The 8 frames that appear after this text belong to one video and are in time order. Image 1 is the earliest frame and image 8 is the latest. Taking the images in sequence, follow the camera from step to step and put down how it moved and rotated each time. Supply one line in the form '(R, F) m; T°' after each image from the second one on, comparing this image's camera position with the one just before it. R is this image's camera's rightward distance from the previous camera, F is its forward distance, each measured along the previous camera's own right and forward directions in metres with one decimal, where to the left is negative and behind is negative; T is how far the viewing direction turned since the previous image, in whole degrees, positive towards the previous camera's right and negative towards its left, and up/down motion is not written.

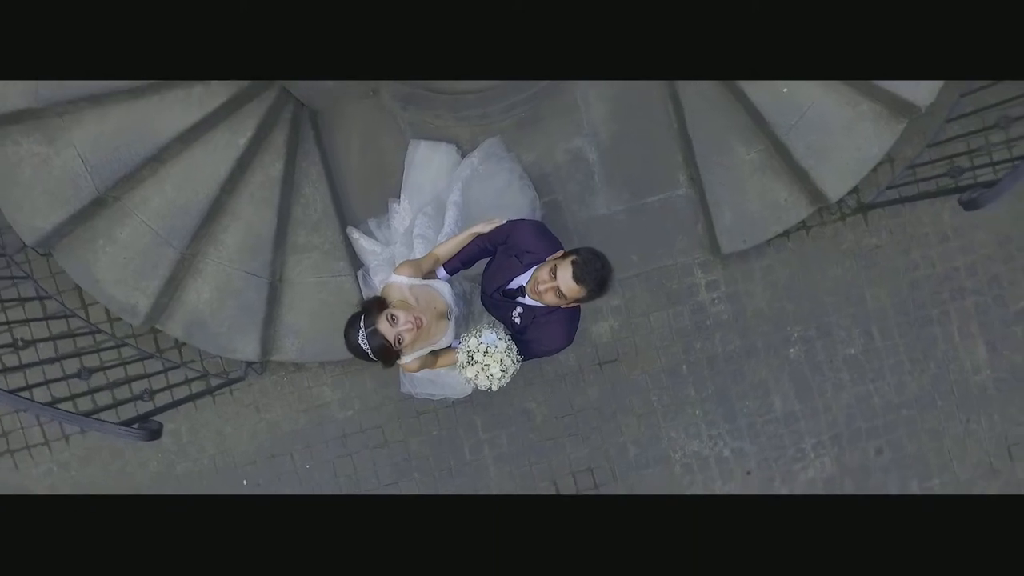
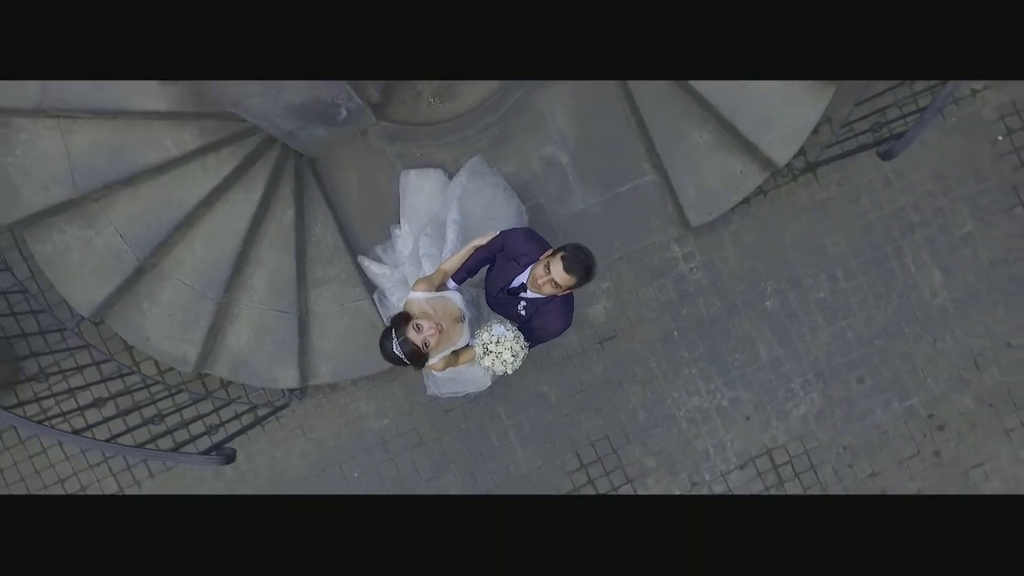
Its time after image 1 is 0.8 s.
(0.0, -0.6) m; 0°
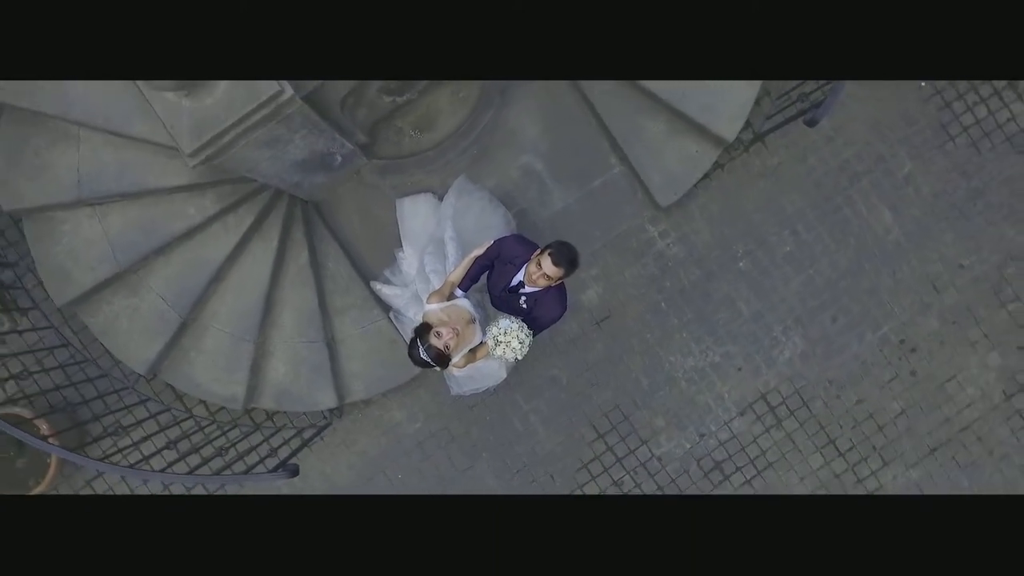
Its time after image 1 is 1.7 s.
(0.0, -0.7) m; 0°
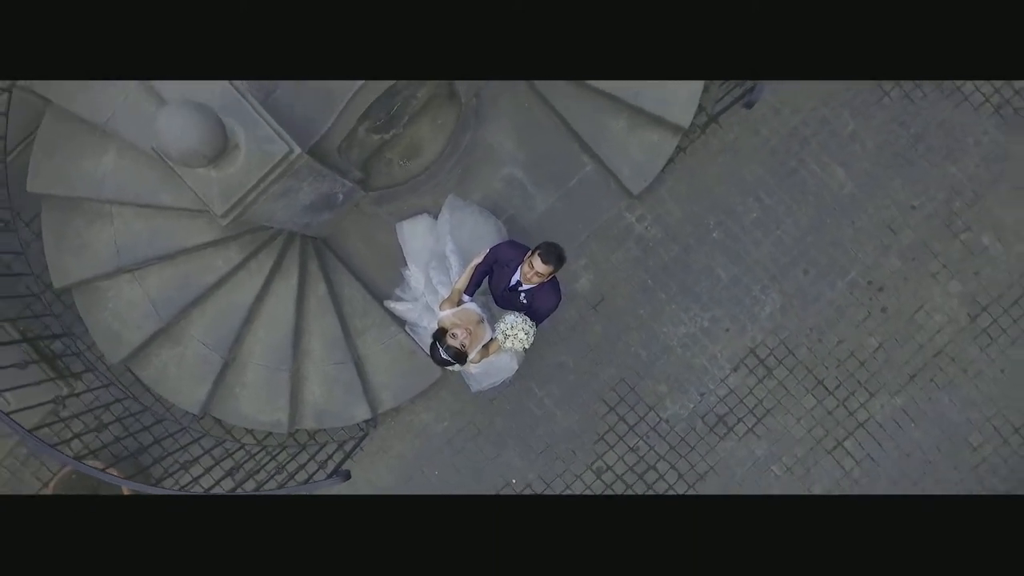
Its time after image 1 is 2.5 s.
(0.0, -0.7) m; 0°
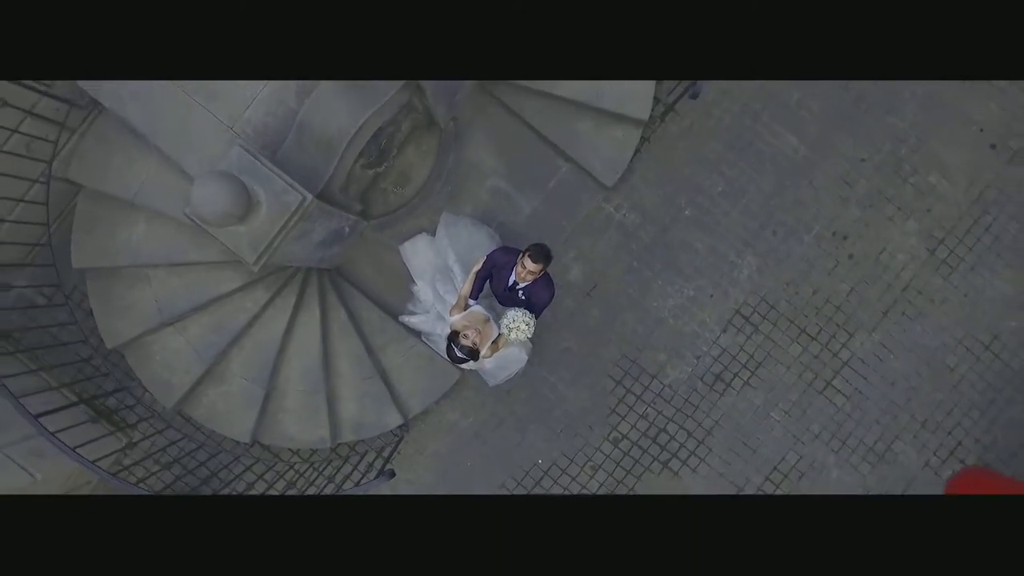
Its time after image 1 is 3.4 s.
(0.0, -0.7) m; 0°
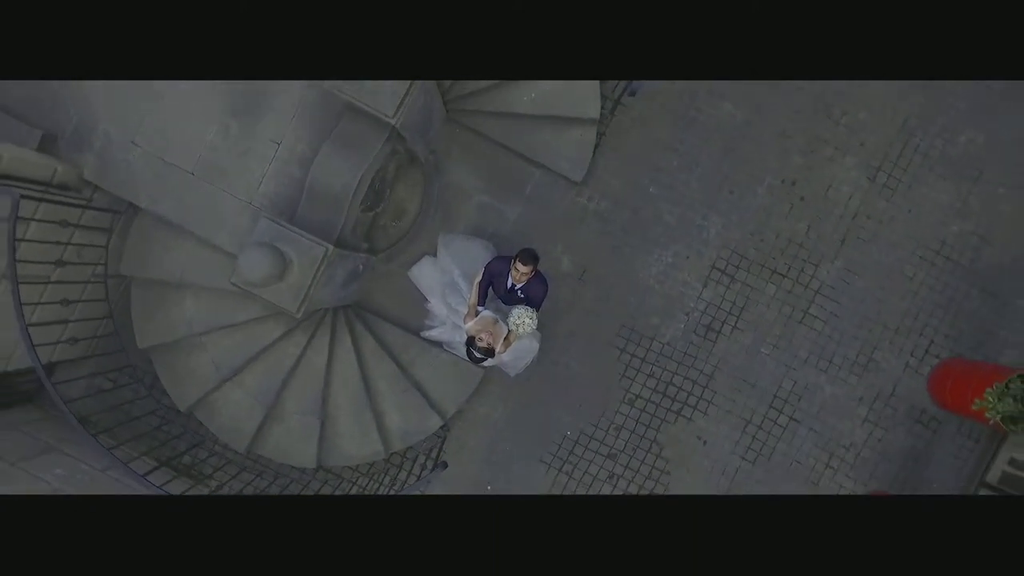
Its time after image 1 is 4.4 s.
(0.0, -1.0) m; 0°
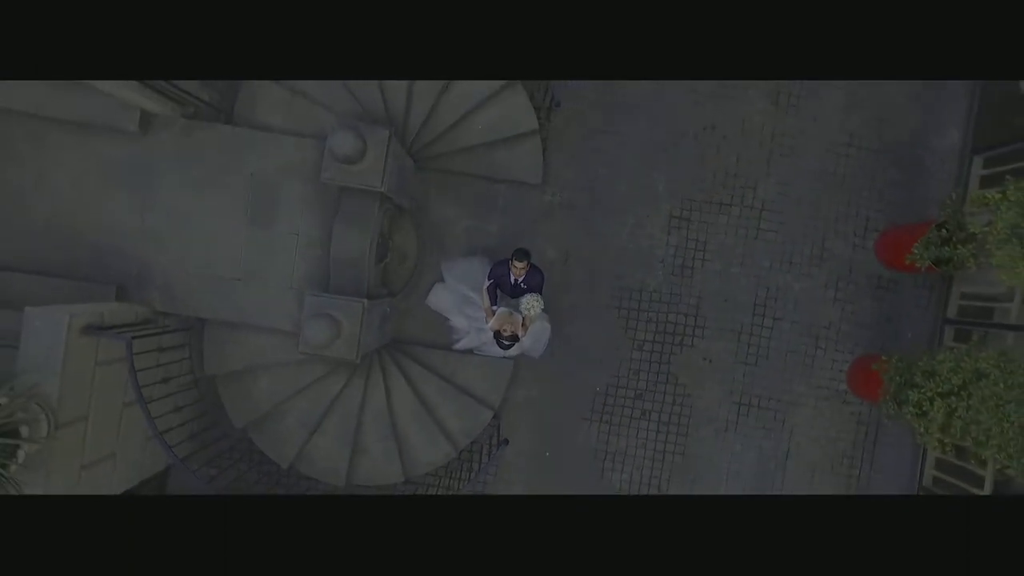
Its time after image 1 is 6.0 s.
(0.0, -1.6) m; 0°
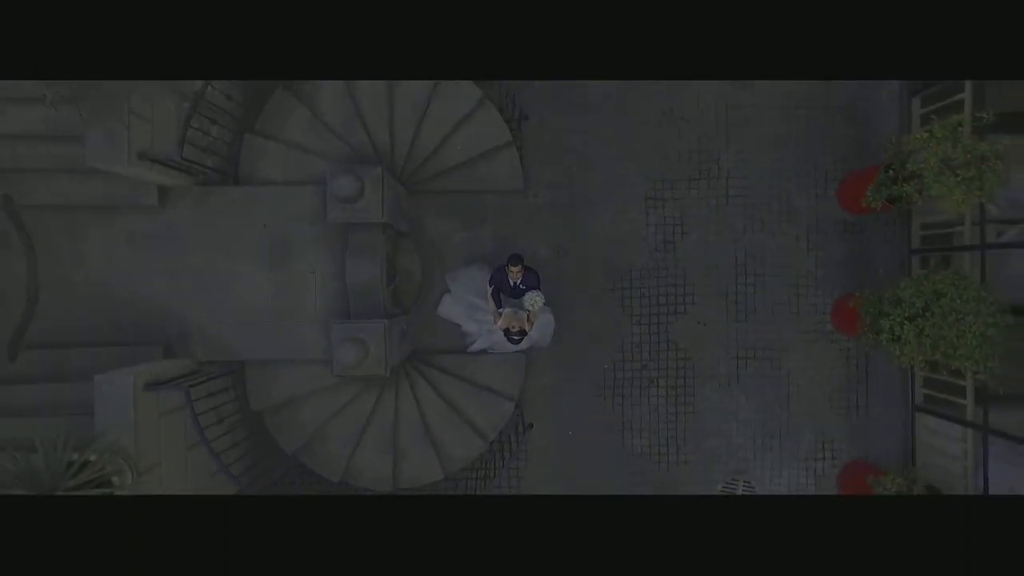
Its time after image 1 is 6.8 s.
(0.0, -0.9) m; 0°
